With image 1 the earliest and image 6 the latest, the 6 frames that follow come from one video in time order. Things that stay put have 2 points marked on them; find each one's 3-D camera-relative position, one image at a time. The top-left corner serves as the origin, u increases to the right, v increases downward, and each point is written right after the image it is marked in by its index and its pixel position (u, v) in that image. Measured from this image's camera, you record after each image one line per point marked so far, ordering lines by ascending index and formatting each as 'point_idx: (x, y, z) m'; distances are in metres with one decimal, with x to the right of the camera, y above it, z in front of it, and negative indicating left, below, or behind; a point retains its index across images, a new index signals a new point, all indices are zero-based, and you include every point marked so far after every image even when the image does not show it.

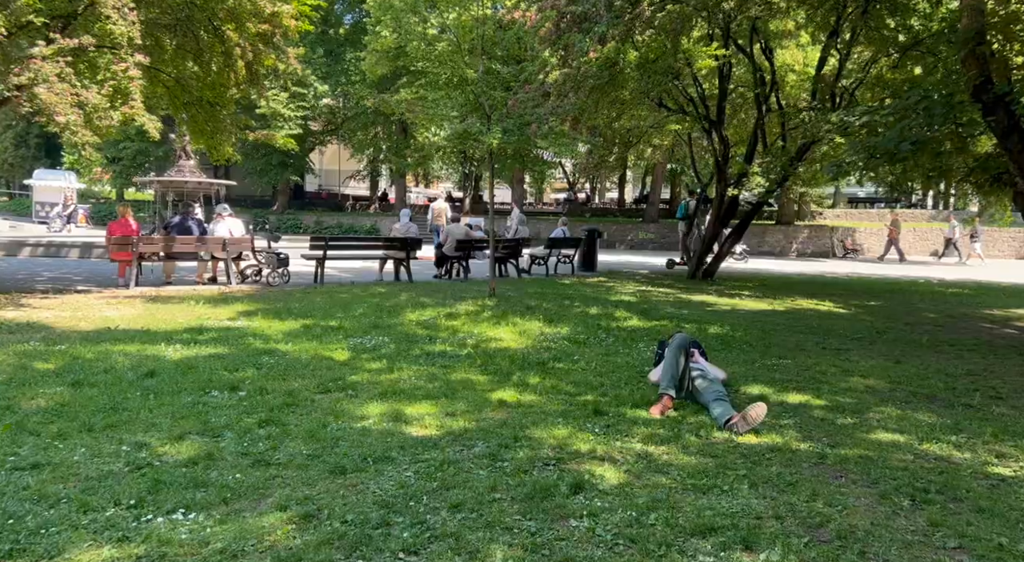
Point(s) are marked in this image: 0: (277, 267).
0: (-3.7, +0.2, +15.9) m
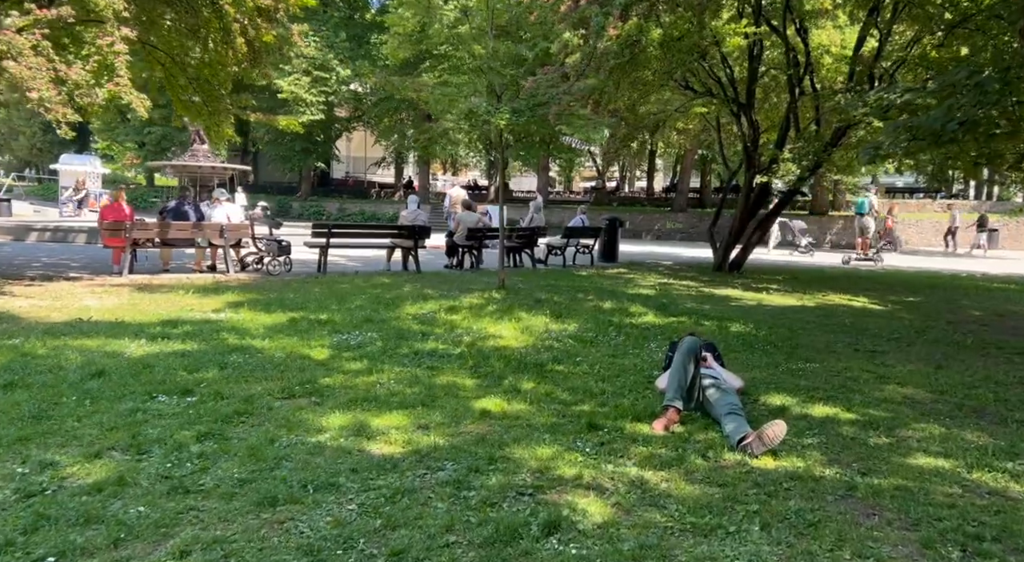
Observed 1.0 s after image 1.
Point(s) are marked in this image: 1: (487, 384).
0: (-3.5, +0.4, +15.1) m
1: (-0.2, -0.7, +7.3) m
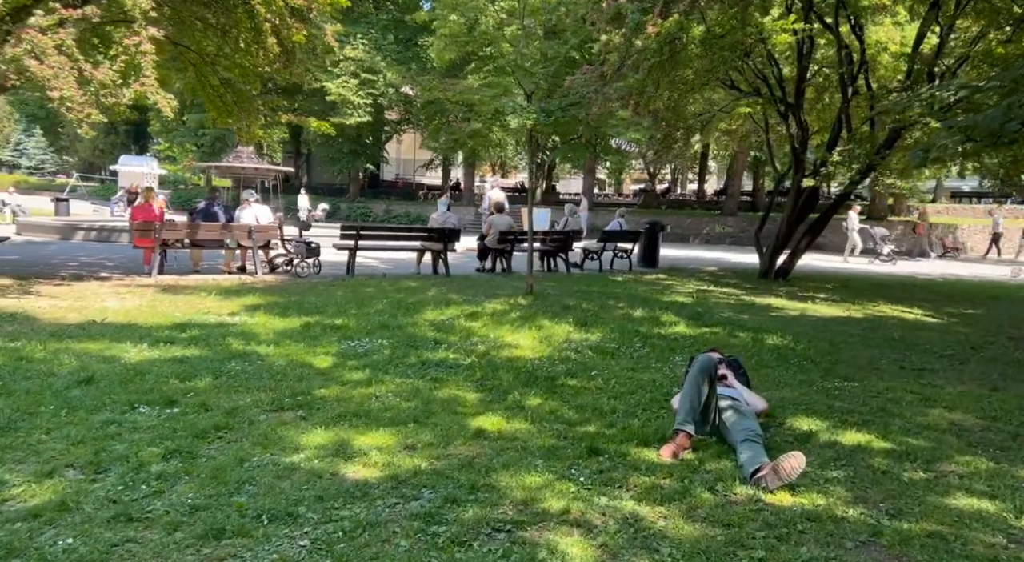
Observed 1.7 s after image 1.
0: (-3.0, +0.4, +14.8) m
1: (-0.2, -0.8, +6.8) m
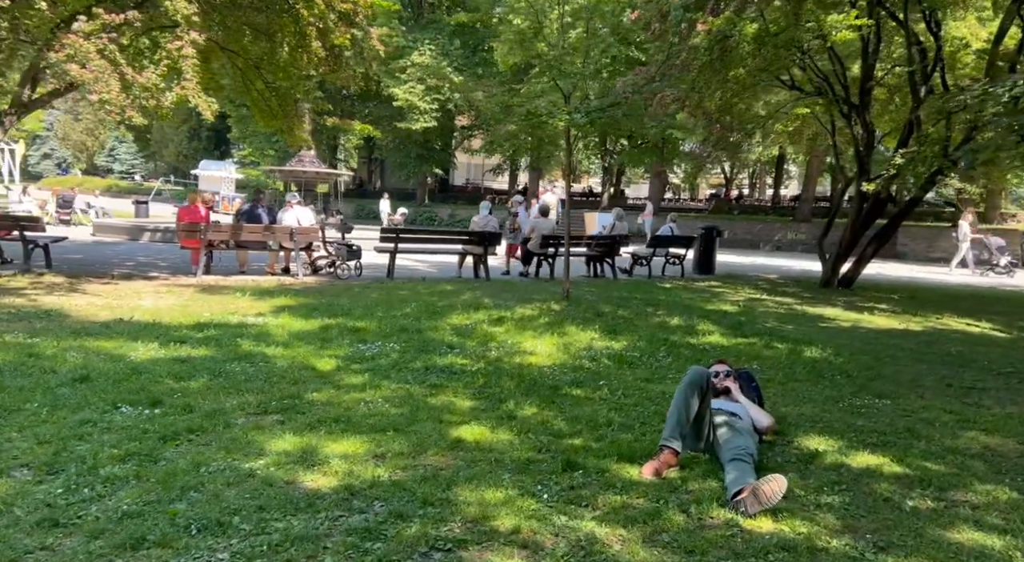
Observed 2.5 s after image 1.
0: (-2.4, +0.3, +14.7) m
1: (-0.2, -0.8, +6.5) m
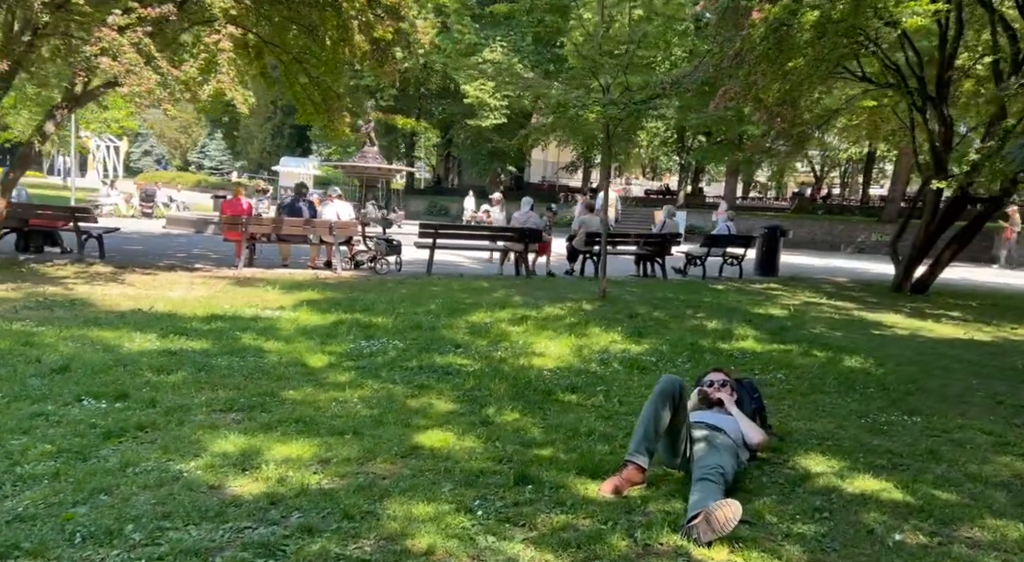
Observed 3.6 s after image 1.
0: (-1.8, +0.4, +14.5) m
1: (-0.3, -0.8, +6.1) m
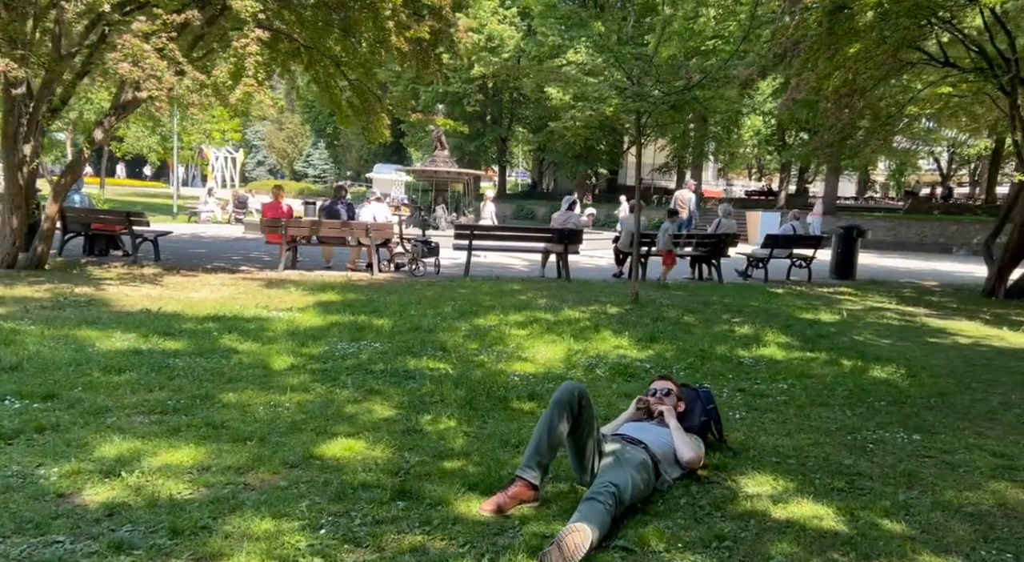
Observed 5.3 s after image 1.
0: (-1.2, +0.4, +14.2) m
1: (-0.7, -0.8, +5.7) m
